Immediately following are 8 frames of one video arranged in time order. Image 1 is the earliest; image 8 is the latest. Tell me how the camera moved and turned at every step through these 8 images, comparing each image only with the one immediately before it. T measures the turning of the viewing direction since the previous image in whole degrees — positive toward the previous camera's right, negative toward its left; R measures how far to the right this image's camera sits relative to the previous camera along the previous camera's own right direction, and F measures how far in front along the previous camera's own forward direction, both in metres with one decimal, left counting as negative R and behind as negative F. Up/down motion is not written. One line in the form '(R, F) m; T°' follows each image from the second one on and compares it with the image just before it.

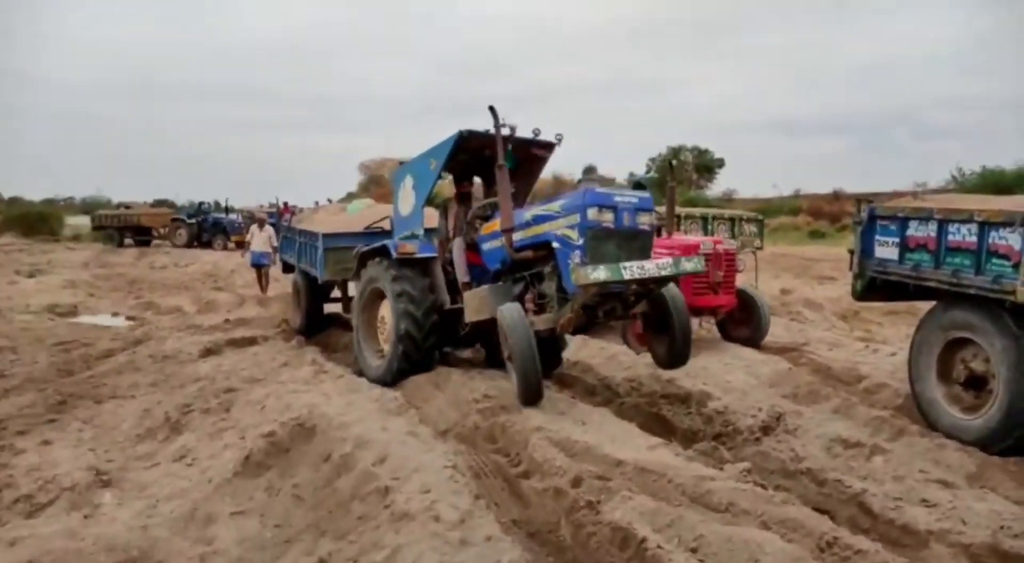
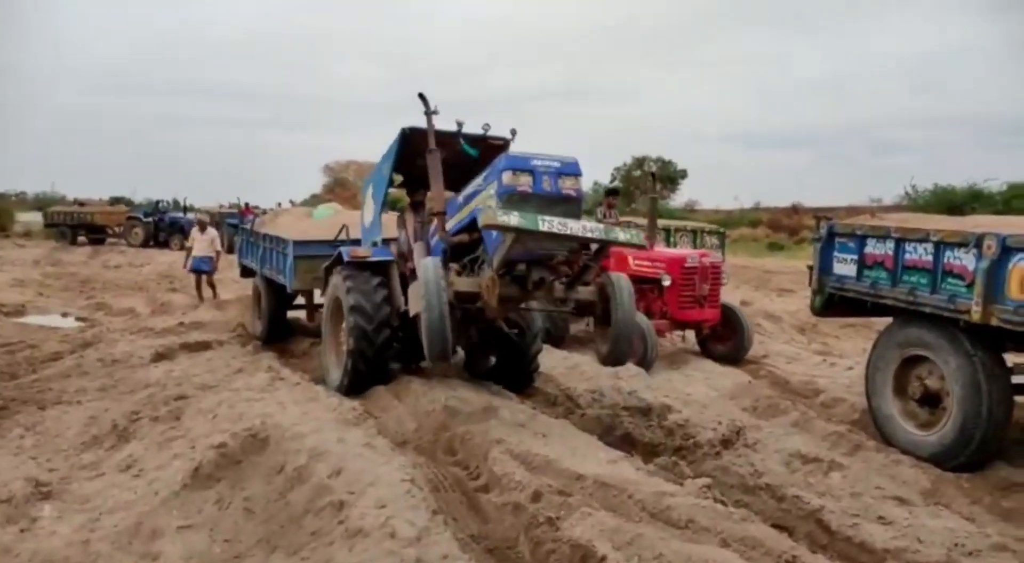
(0.0, +0.1) m; +2°
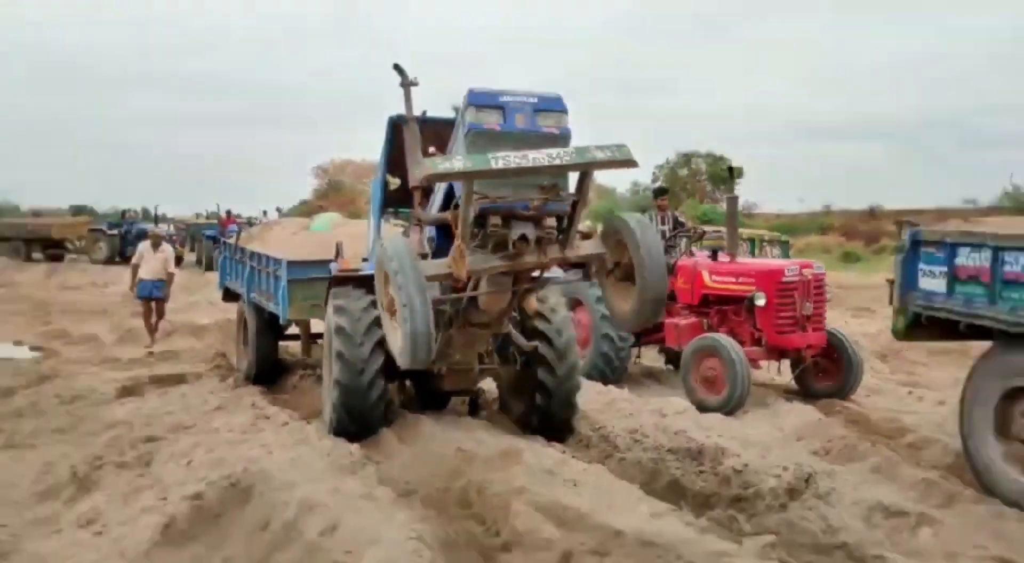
(0.0, +0.9) m; -1°
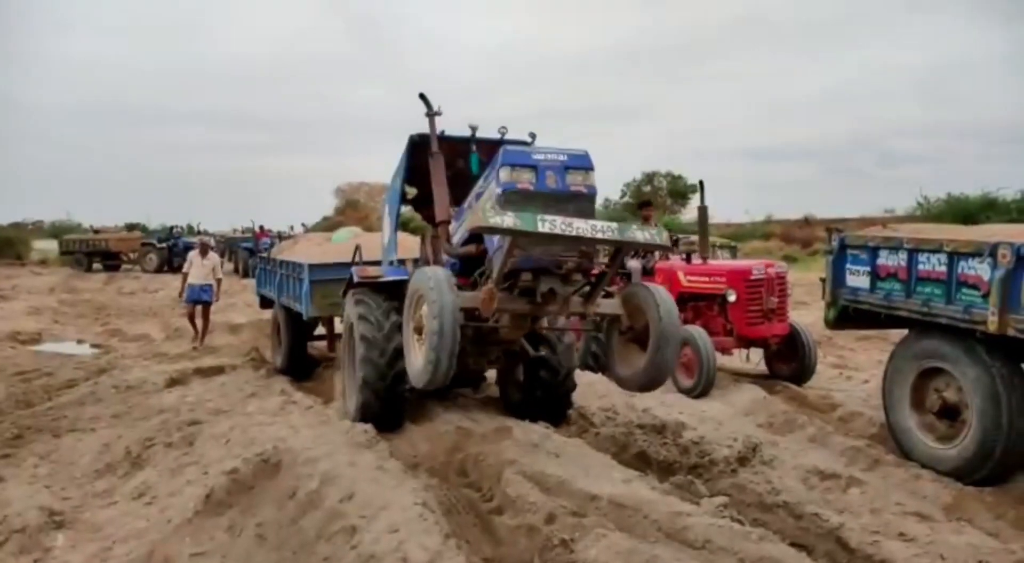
(0.0, -0.9) m; 0°
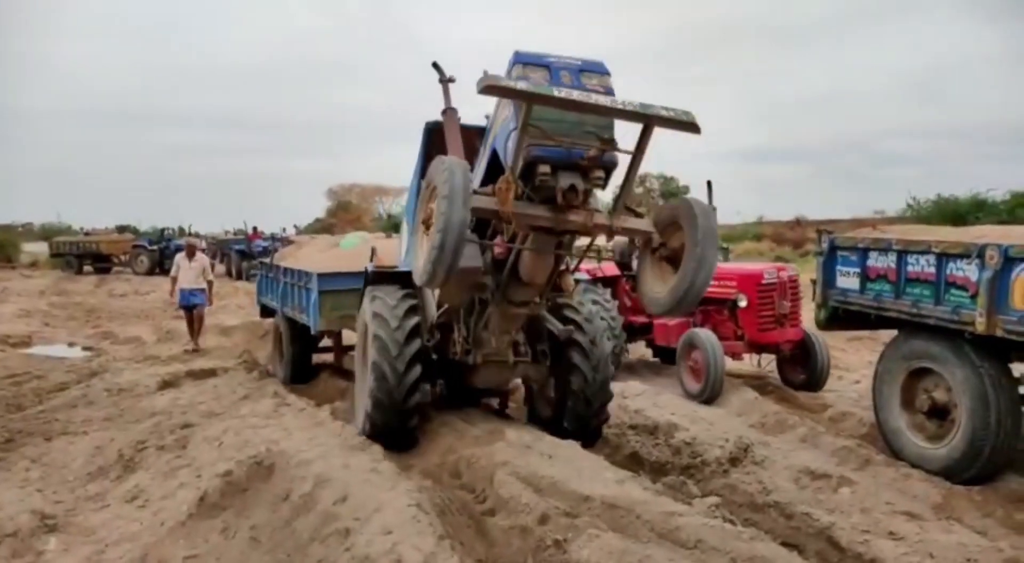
(0.0, 0.0) m; +1°
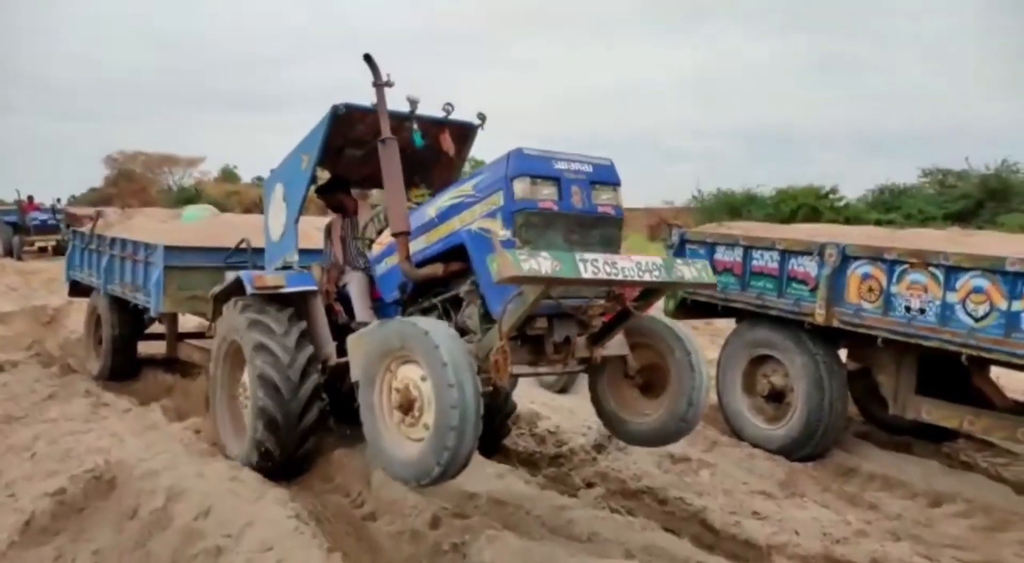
(-0.9, +0.4) m; +16°
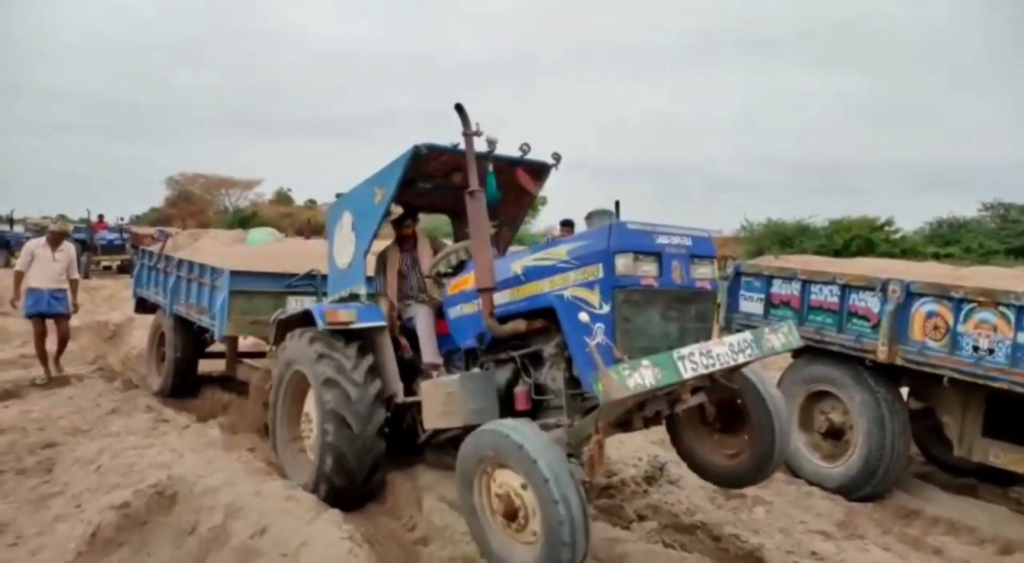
(0.0, 0.0) m; -3°
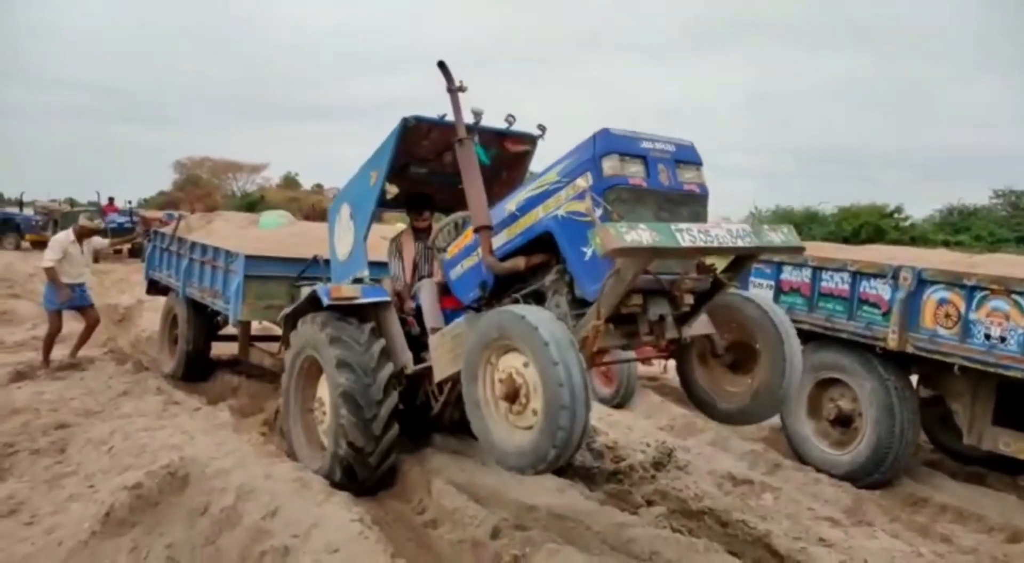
(0.0, 0.0) m; 0°
